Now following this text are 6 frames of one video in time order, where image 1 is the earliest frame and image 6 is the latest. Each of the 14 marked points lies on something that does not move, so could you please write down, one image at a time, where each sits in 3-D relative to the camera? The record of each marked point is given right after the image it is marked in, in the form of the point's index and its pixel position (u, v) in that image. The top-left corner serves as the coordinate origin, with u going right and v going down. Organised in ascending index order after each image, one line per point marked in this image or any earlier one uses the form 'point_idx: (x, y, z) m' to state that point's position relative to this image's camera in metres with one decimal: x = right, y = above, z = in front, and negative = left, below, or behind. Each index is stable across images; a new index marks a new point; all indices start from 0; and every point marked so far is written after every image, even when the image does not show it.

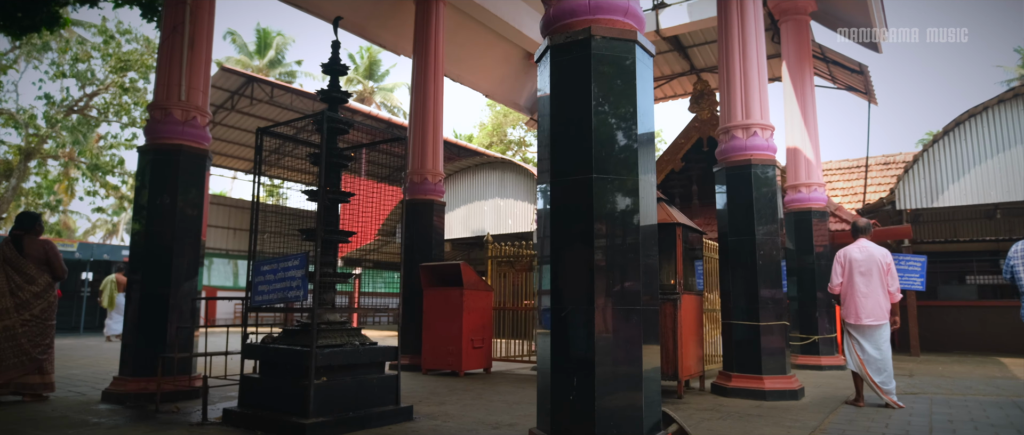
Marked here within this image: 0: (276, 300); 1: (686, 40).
0: (-1.8, -0.7, +4.8) m
1: (+3.6, +3.1, +12.4) m
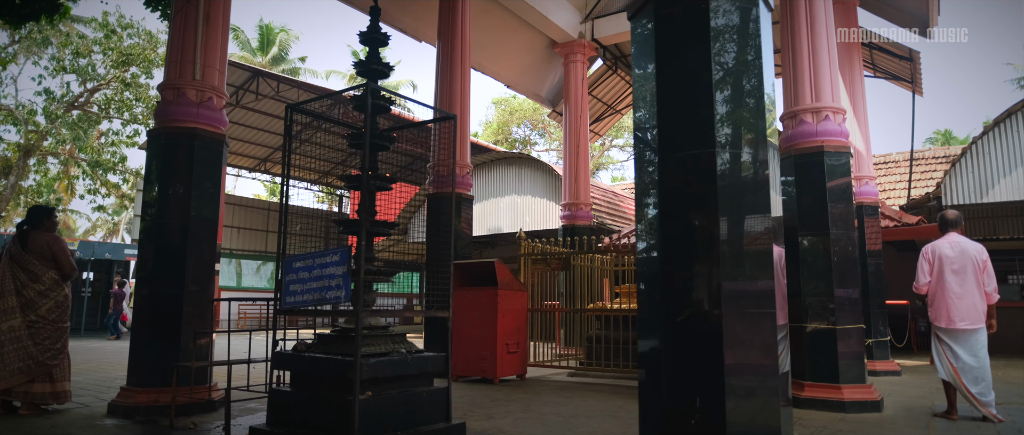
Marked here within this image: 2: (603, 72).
0: (-1.3, -0.6, +4.2) m
1: (+4.0, +3.2, +11.8) m
2: (+1.9, +3.0, +12.9) m
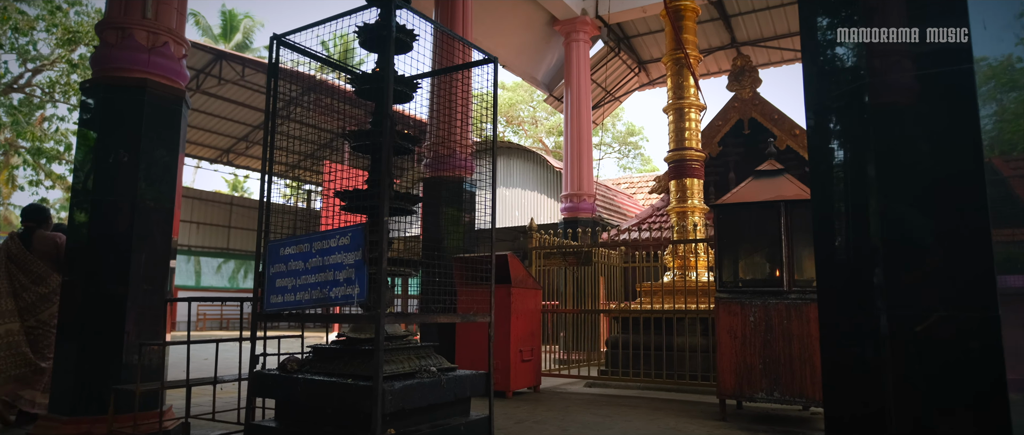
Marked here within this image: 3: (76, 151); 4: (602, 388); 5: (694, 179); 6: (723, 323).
0: (-1.0, -0.4, +3.0) m
1: (+4.0, +3.3, +10.9) m
2: (+1.8, +3.1, +11.9) m
3: (-3.1, +0.5, +4.3) m
4: (+1.0, -1.9, +6.9) m
5: (+2.3, +0.5, +7.8) m
6: (+1.7, -0.8, +5.0) m
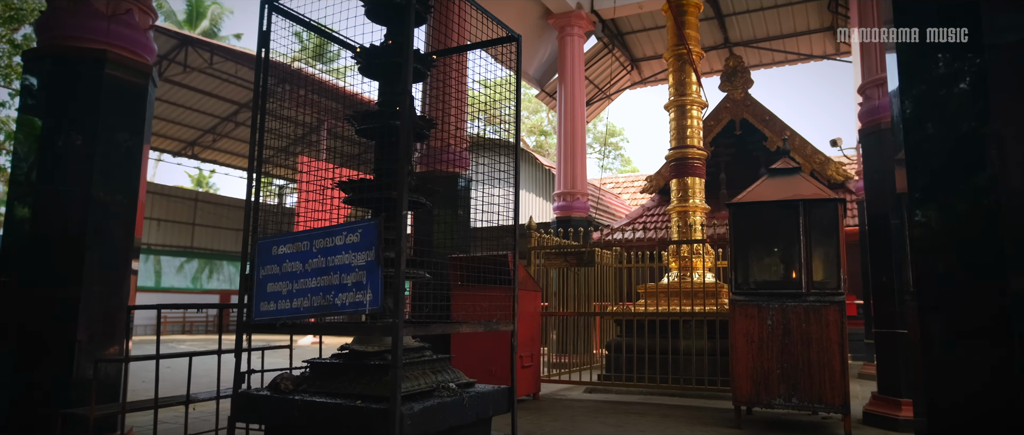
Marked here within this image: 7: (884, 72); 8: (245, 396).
0: (-0.9, -0.4, +2.6) m
1: (+3.8, +3.3, +10.7) m
2: (+1.6, +3.1, +11.6) m
3: (-3.0, +0.5, +3.8) m
4: (+1.0, -1.9, +6.6) m
5: (+2.2, +0.5, +7.5) m
6: (+1.7, -0.8, +4.7) m
7: (+2.9, +1.2, +4.9) m
8: (-1.2, -0.8, +2.7) m
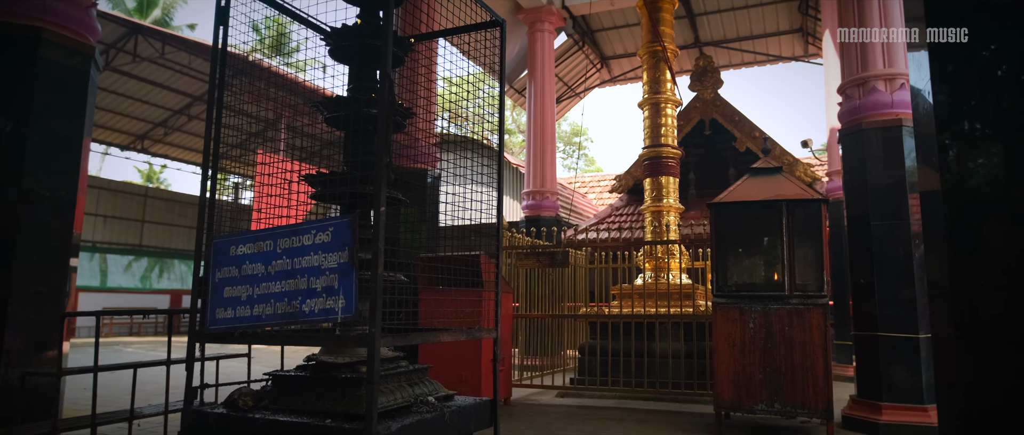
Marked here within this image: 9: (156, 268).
0: (-0.9, -0.4, +2.4) m
1: (+3.3, +3.3, +10.7) m
2: (+1.0, +3.1, +11.5) m
3: (-3.1, +0.5, +3.4) m
4: (+0.7, -1.9, +6.4) m
5: (+1.9, +0.5, +7.4) m
6: (+1.5, -0.8, +4.6) m
7: (+2.8, +1.2, +4.9) m
8: (-1.2, -0.7, +2.4) m
9: (-11.4, -1.6, +19.9) m
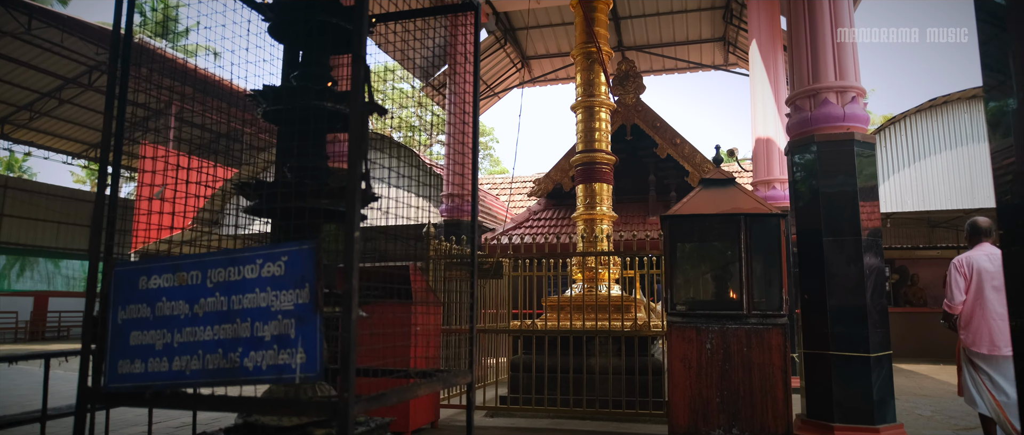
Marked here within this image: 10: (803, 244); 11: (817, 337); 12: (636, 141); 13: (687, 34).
0: (-0.9, -0.5, +1.8) m
1: (+1.9, +3.2, +10.7) m
2: (-0.4, +3.1, +11.1) m
3: (-3.2, +0.5, +2.4) m
4: (0.0, -1.9, +6.0) m
5: (+1.0, +0.4, +7.2) m
6: (+1.2, -0.9, +4.4) m
7: (+2.3, +1.0, +4.8) m
8: (-1.2, -0.8, +1.8) m
9: (-14.1, -1.5, +17.4) m
10: (+2.2, -0.2, +4.7) m
11: (+2.2, -0.9, +4.5) m
12: (+2.2, +1.4, +11.1) m
13: (+3.0, +3.2, +10.7) m
